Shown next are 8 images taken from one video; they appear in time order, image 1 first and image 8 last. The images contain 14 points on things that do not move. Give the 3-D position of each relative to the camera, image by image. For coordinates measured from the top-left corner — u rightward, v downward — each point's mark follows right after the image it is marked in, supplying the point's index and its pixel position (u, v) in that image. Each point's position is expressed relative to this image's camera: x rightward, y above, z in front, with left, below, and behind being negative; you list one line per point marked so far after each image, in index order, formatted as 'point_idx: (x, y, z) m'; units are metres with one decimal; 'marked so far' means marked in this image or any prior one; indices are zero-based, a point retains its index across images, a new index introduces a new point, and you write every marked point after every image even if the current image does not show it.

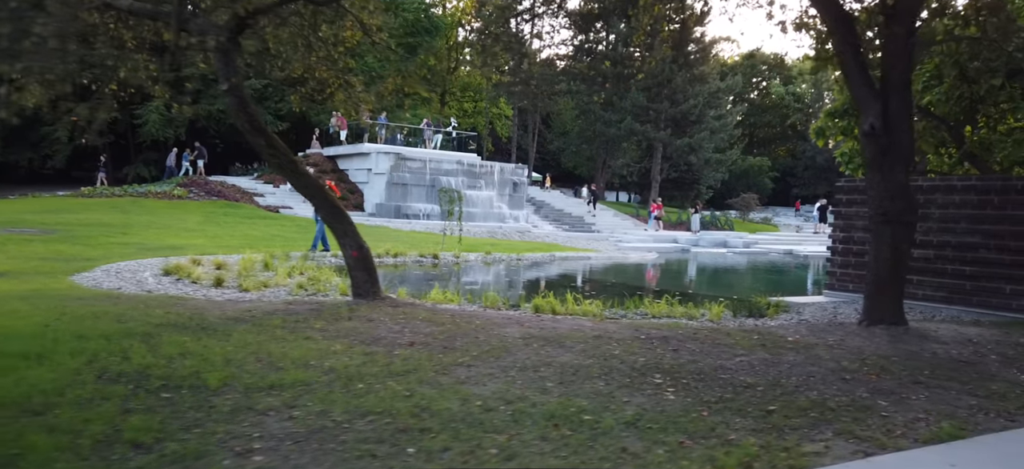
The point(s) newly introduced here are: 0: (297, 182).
0: (-2.1, +0.5, +7.4) m
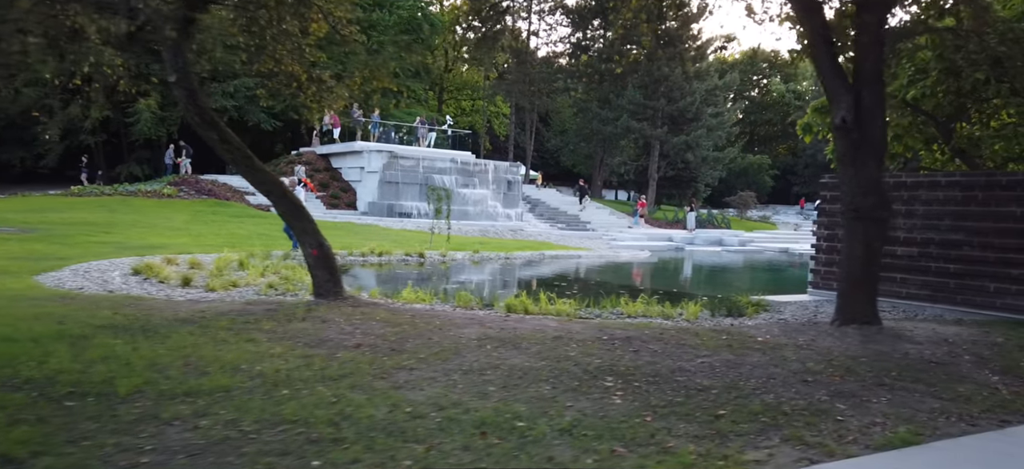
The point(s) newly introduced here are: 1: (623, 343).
0: (-2.4, +0.6, +7.2) m
1: (+0.9, -0.9, +6.4) m
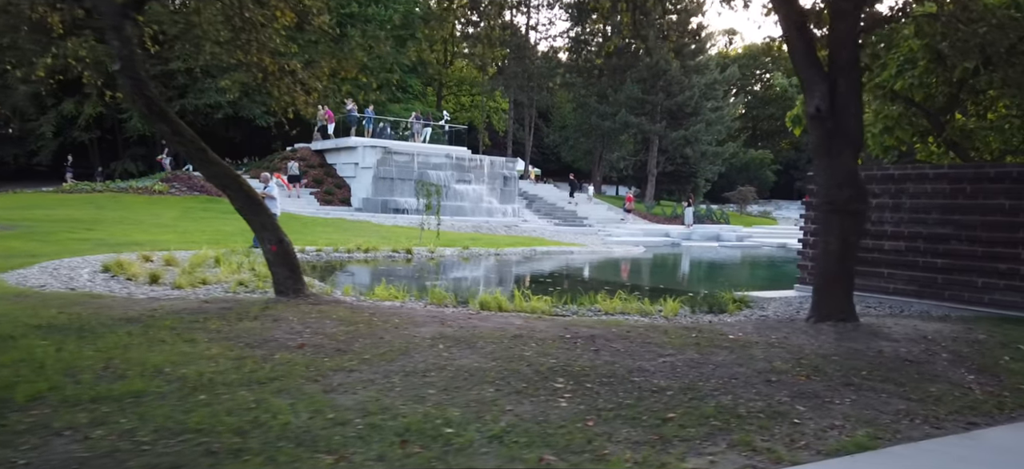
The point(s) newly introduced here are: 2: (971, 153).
0: (-2.8, +0.6, +7.0) m
1: (+0.6, -0.9, +6.2) m
2: (+7.7, +1.3, +12.5) m
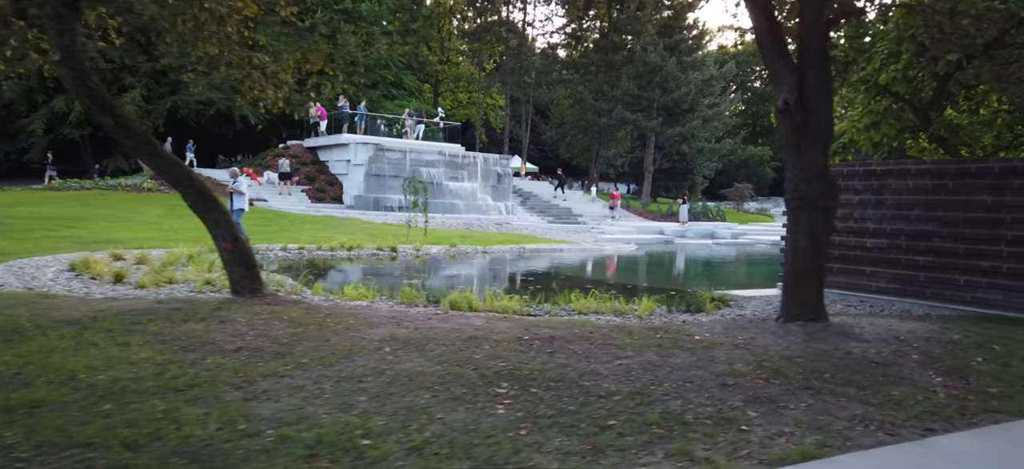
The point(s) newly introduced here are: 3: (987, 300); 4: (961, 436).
0: (-3.1, +0.6, +6.8) m
1: (+0.3, -0.9, +6.1) m
2: (+7.3, +1.4, +12.4) m
3: (+6.5, -0.9, +10.5) m
4: (+2.5, -1.1, +4.4) m
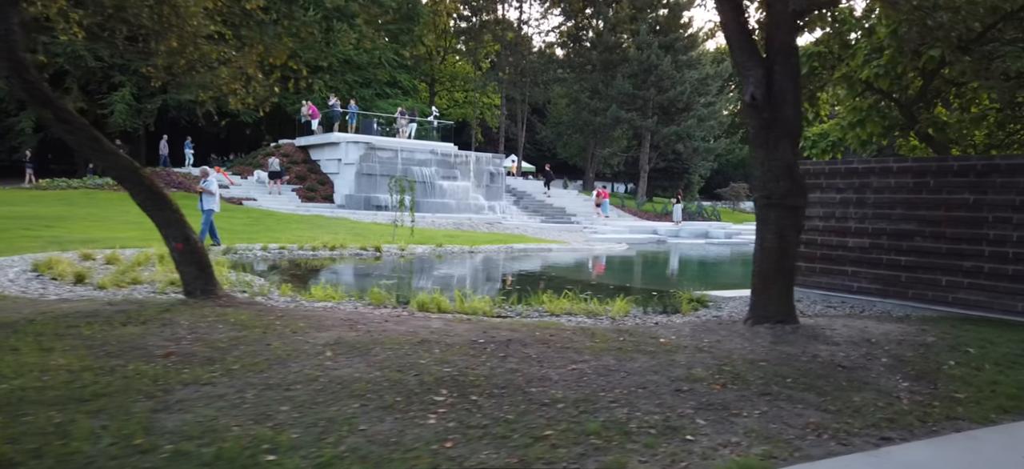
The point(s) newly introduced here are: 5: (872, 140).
0: (-3.5, +0.6, +6.6) m
1: (-0.1, -0.9, +5.9) m
2: (+6.9, +1.4, +12.2) m
3: (+6.1, -0.9, +10.3) m
4: (+2.2, -1.1, +4.2) m
5: (+6.1, +1.6, +12.9) m
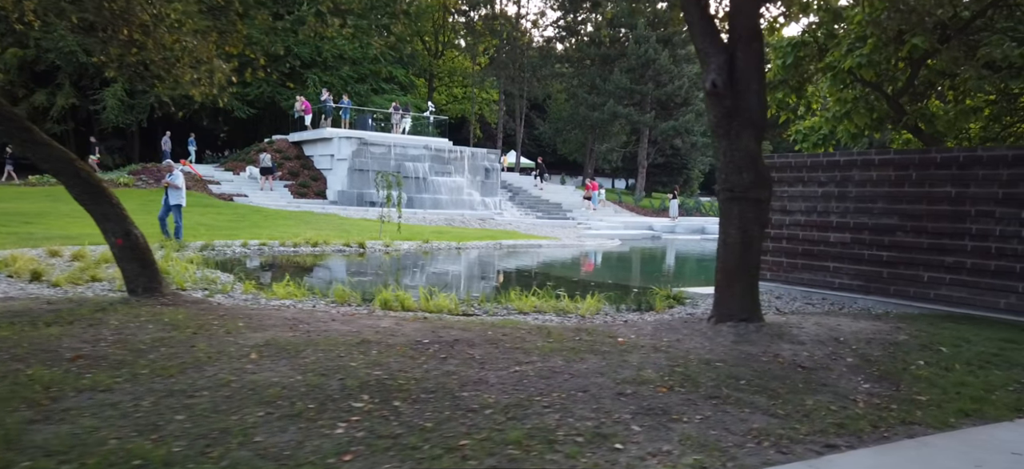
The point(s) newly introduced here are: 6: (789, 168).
0: (-3.9, +0.6, +6.3) m
1: (-0.5, -0.8, +5.6) m
2: (+6.5, +1.5, +12.0) m
3: (+5.7, -0.8, +10.1) m
4: (+1.8, -1.1, +3.9) m
5: (+5.7, +1.7, +12.7) m
6: (+4.4, +1.1, +12.2) m
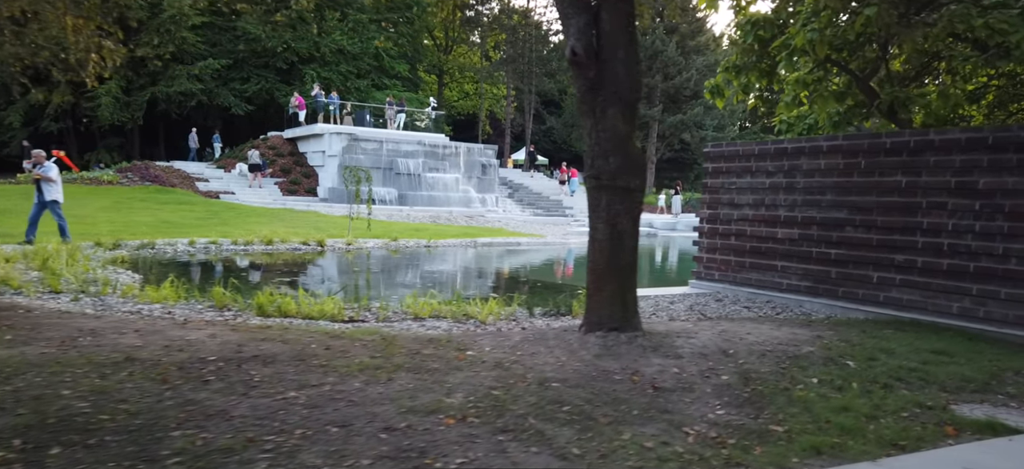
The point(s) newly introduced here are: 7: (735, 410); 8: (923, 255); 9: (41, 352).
0: (-5.2, +0.6, +5.5) m
1: (-1.8, -0.8, +4.8) m
2: (+5.3, +1.5, +11.0) m
3: (+4.5, -0.8, +9.1) m
4: (+0.5, -1.1, +3.0) m
5: (+4.5, +1.7, +11.7) m
6: (+3.3, +1.1, +11.3) m
7: (+1.4, -1.1, +4.7) m
8: (+4.7, -0.2, +8.9) m
9: (-2.9, -0.7, +4.7) m
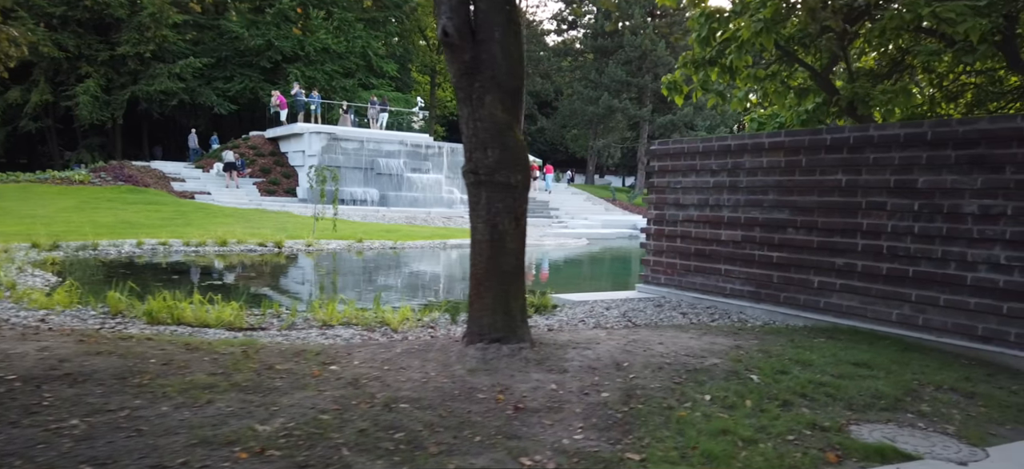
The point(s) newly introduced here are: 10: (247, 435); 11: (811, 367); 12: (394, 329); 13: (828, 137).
0: (-6.1, +0.6, +4.9) m
1: (-2.7, -0.8, +4.2) m
2: (+4.4, +1.5, +10.5) m
3: (+3.6, -0.8, +8.6) m
4: (-0.4, -1.1, +2.5) m
5: (+3.6, +1.7, +11.2) m
6: (+2.3, +1.1, +10.8) m
7: (+0.5, -1.1, +4.2) m
8: (+3.7, -0.3, +8.4) m
9: (-3.8, -0.8, +4.2) m
10: (-1.3, -1.0, +3.7) m
11: (+2.4, -1.1, +6.3) m
12: (-1.2, -1.0, +7.9) m
13: (+3.5, +1.0, +8.7) m
